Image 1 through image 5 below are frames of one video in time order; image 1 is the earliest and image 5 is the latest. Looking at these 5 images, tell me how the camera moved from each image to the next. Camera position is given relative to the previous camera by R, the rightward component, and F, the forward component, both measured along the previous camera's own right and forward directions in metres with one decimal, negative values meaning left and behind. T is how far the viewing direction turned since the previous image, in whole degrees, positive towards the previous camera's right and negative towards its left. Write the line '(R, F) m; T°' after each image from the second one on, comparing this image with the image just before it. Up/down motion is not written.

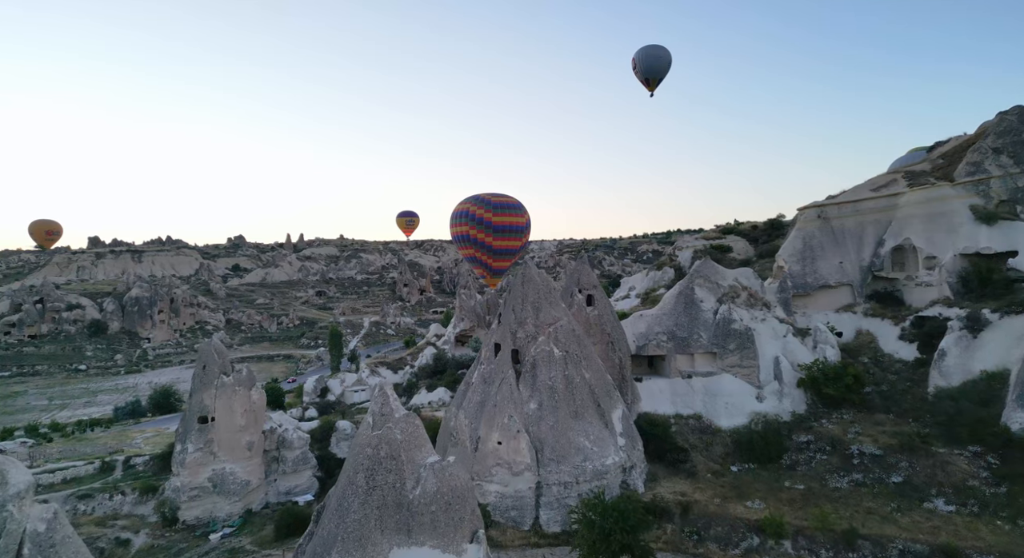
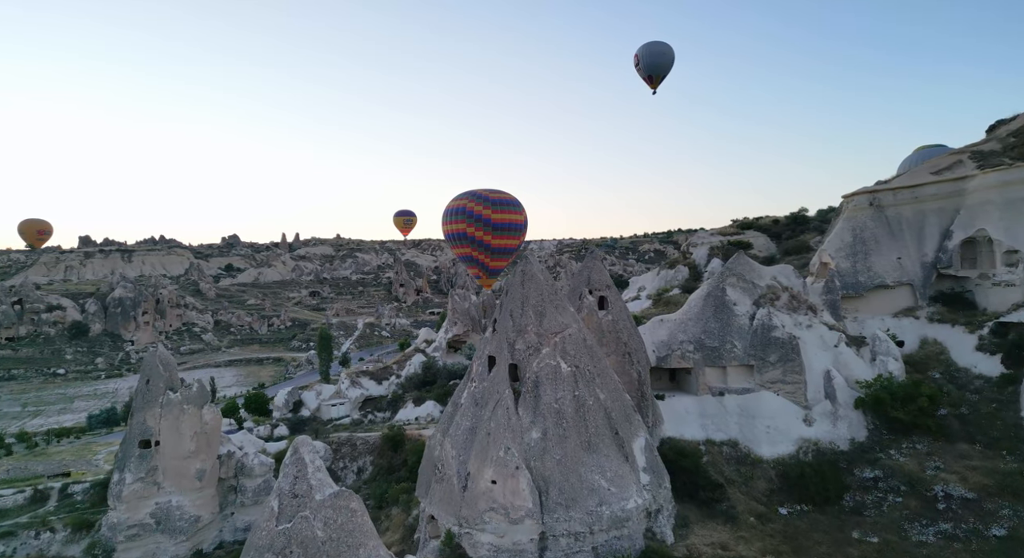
(0.0, +2.7) m; 0°
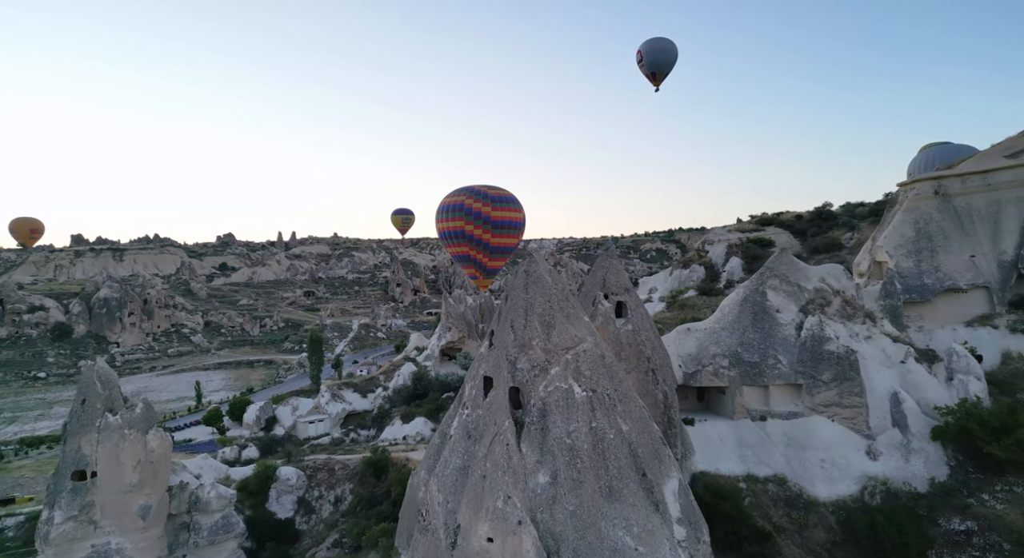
(0.0, +2.3) m; 0°
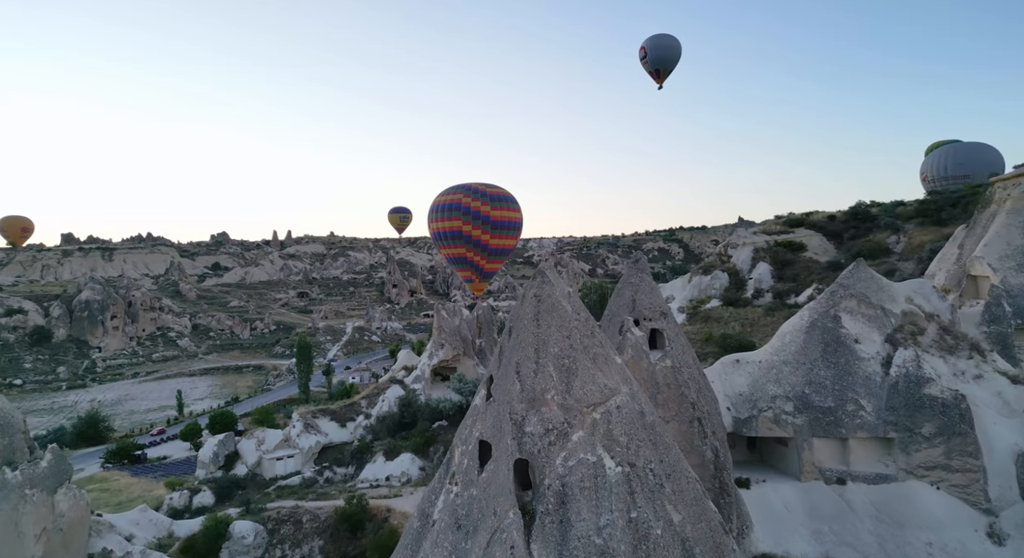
(-0.1, +2.7) m; 0°
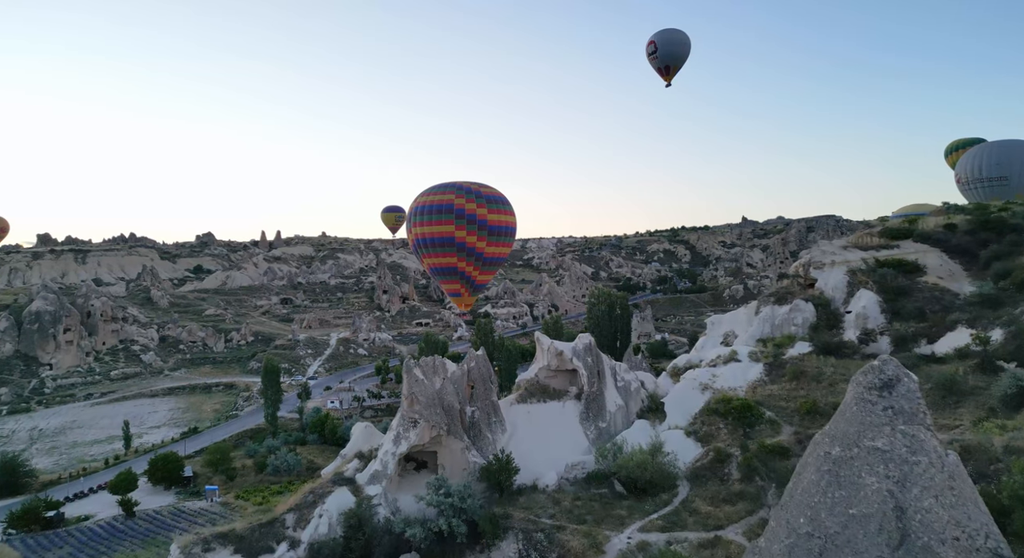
(-0.2, +6.3) m; 0°
